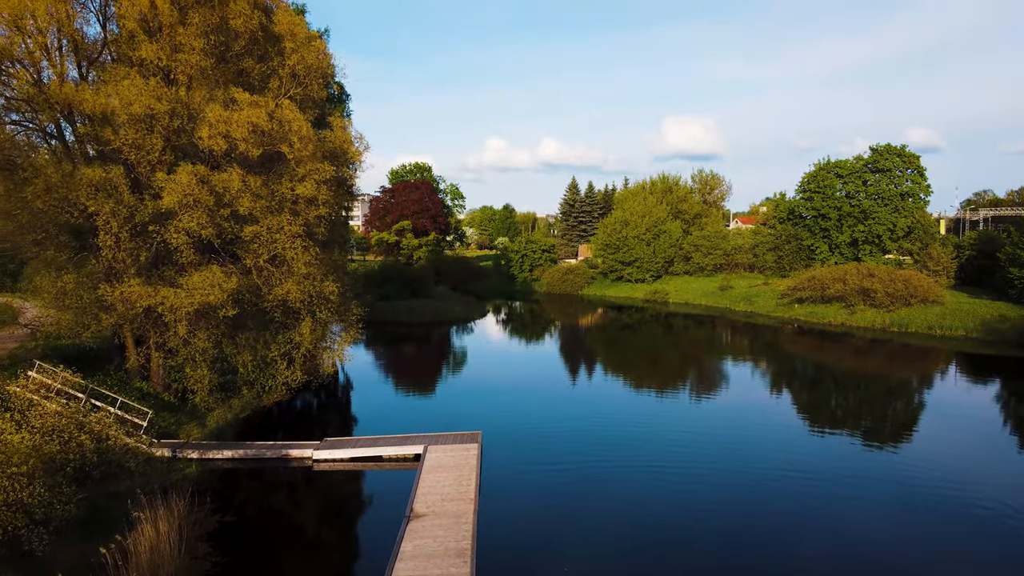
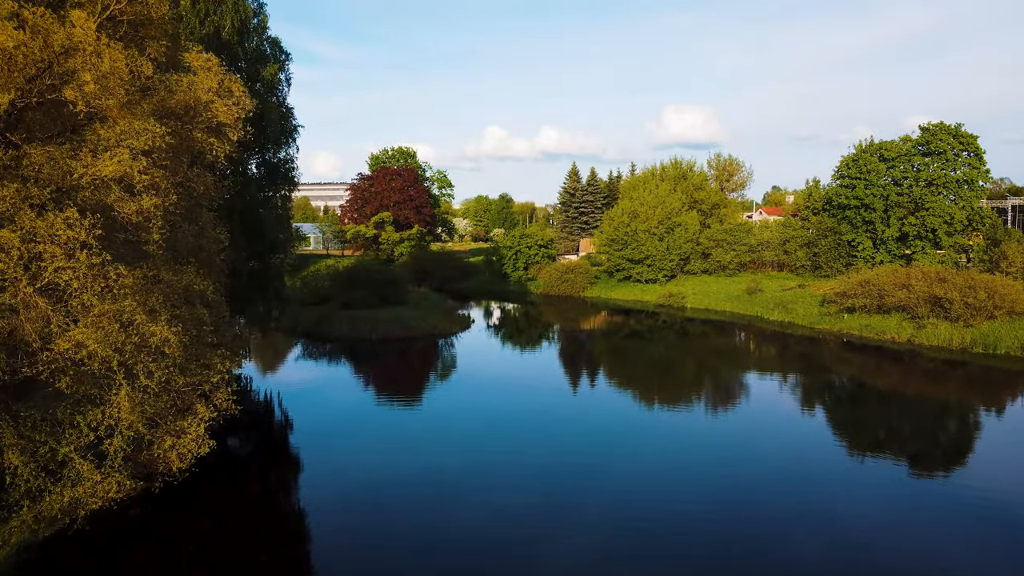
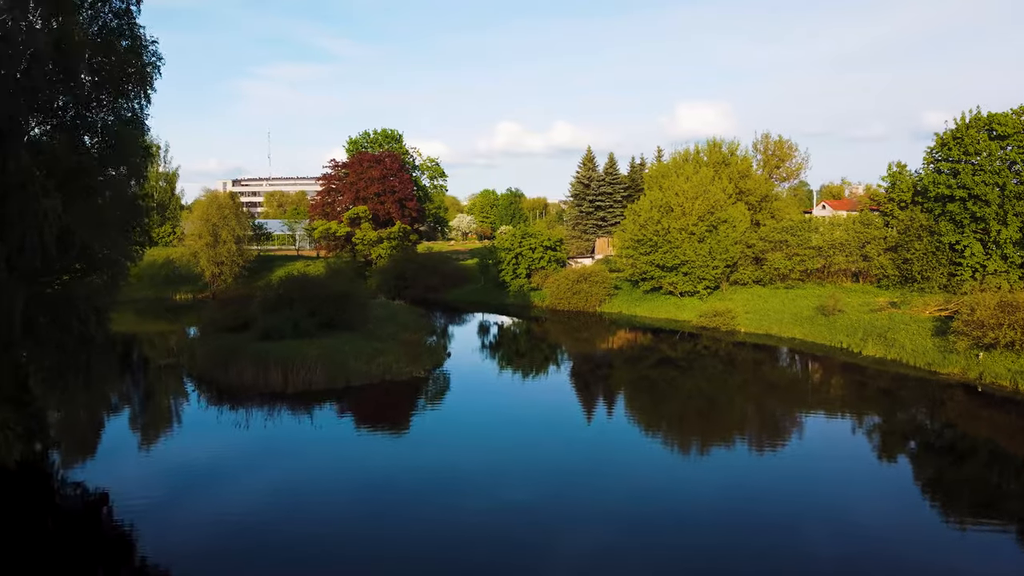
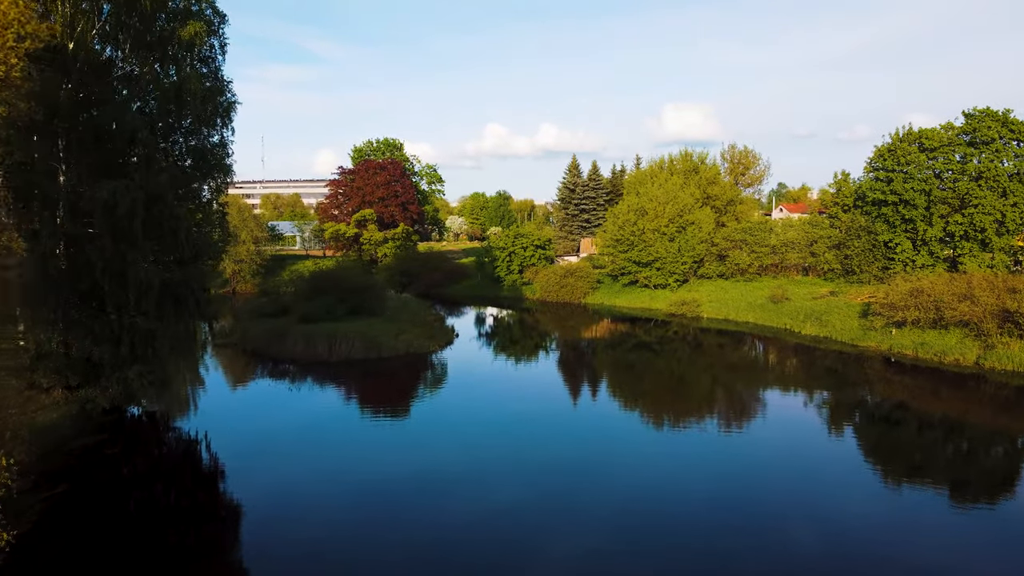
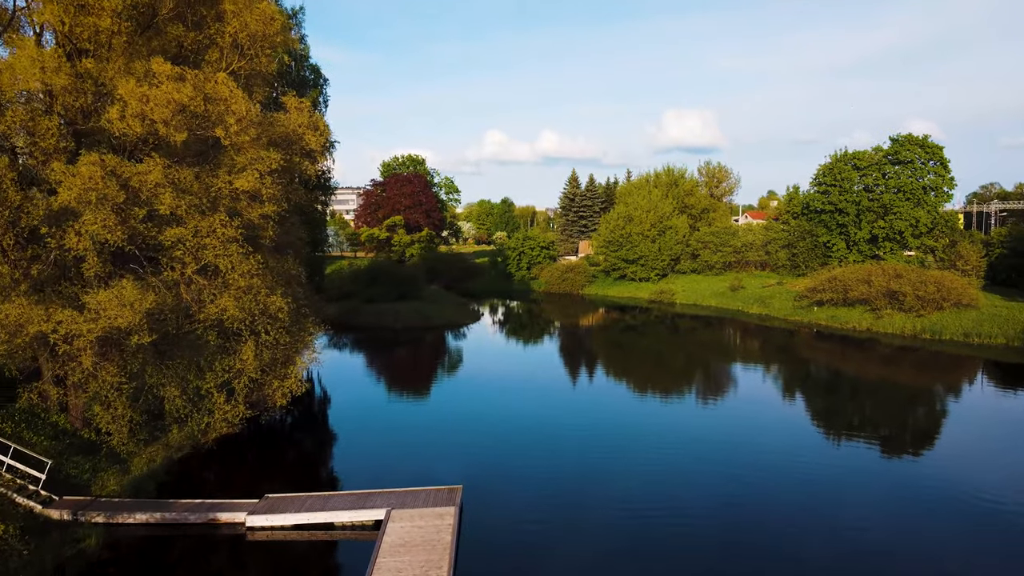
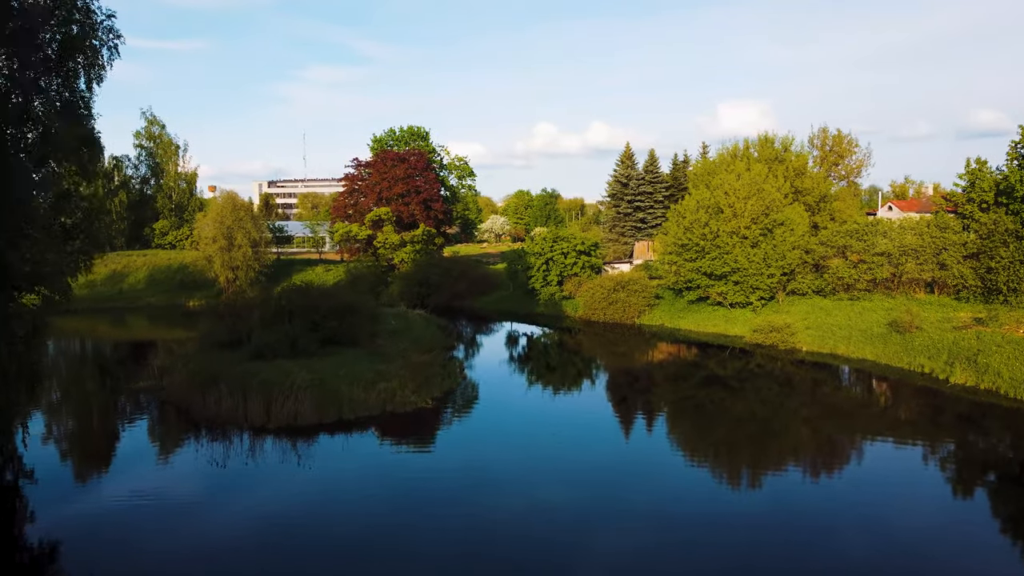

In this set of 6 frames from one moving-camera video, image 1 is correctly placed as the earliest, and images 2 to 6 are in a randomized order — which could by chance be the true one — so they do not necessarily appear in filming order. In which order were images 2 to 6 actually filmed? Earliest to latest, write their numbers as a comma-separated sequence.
5, 2, 4, 3, 6
